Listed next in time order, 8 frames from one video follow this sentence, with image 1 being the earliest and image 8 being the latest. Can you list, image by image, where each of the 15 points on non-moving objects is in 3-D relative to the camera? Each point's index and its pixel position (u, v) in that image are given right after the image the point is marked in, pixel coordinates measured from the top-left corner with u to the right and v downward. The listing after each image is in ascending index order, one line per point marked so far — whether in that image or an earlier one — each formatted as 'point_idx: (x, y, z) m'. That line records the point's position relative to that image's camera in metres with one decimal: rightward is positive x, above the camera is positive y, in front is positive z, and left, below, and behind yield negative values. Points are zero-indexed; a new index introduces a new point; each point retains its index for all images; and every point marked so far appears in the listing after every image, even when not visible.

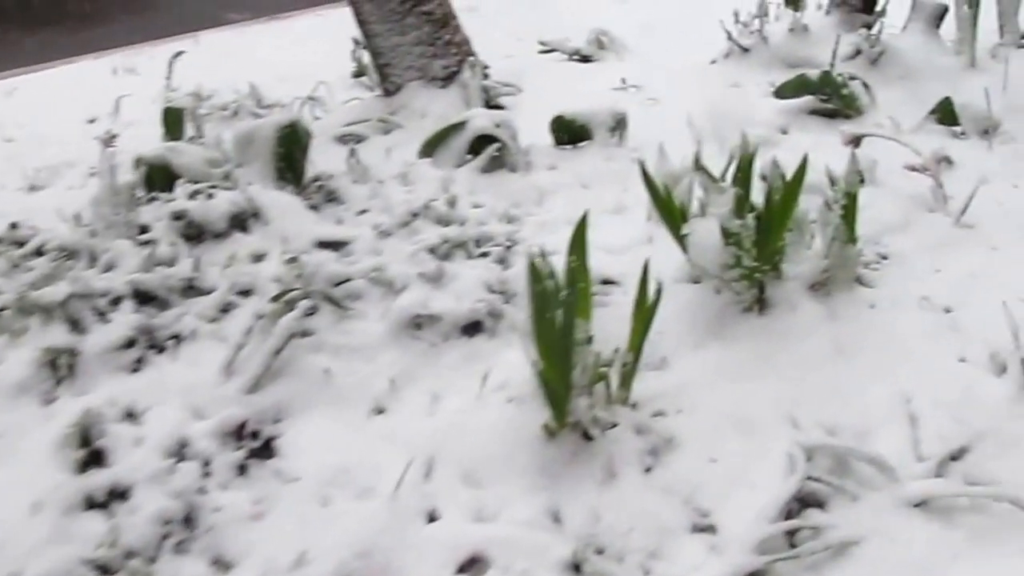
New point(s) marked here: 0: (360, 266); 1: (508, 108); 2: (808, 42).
0: (-0.2, 0.0, +1.7) m
1: (0.0, +0.3, +2.7) m
2: (+0.6, +0.5, +2.8) m
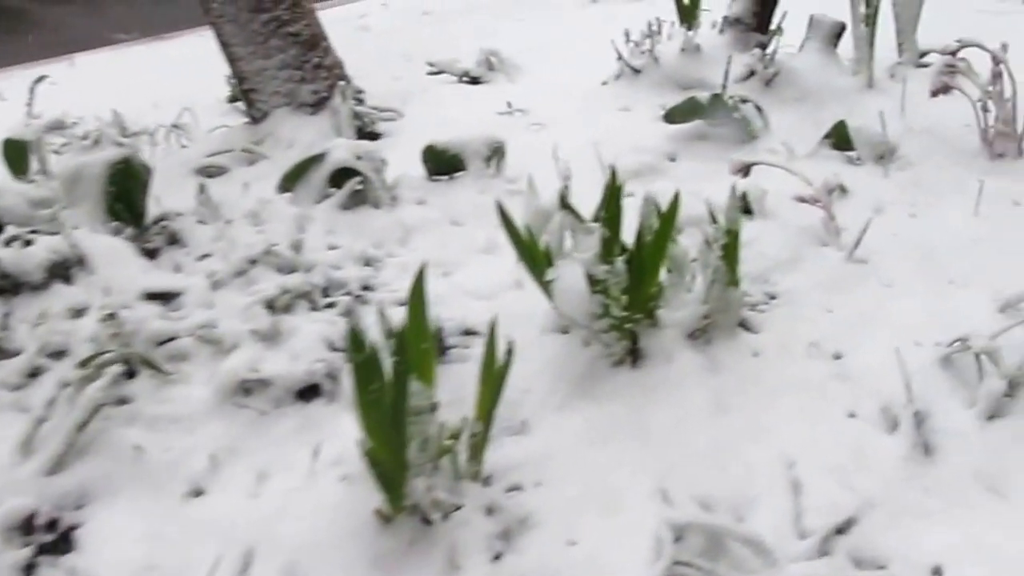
0: (-0.3, 0.0, +1.5) m
1: (-0.2, +0.3, +2.5) m
2: (+0.3, +0.4, +2.7) m
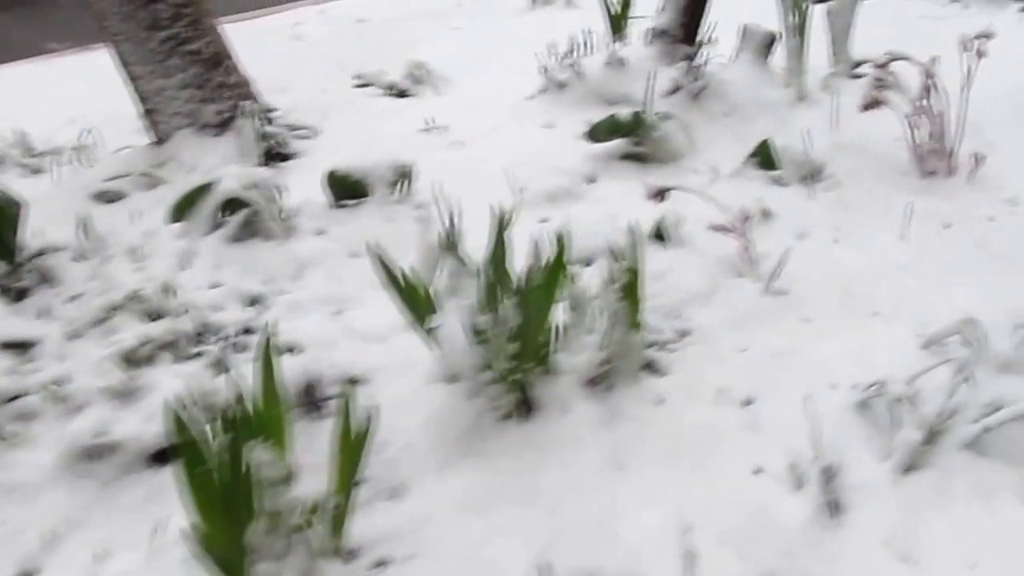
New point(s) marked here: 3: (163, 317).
0: (-0.5, -0.1, +1.4) m
1: (-0.4, +0.2, +2.4) m
2: (+0.2, +0.4, +2.6) m
3: (-0.4, 0.0, +1.6) m
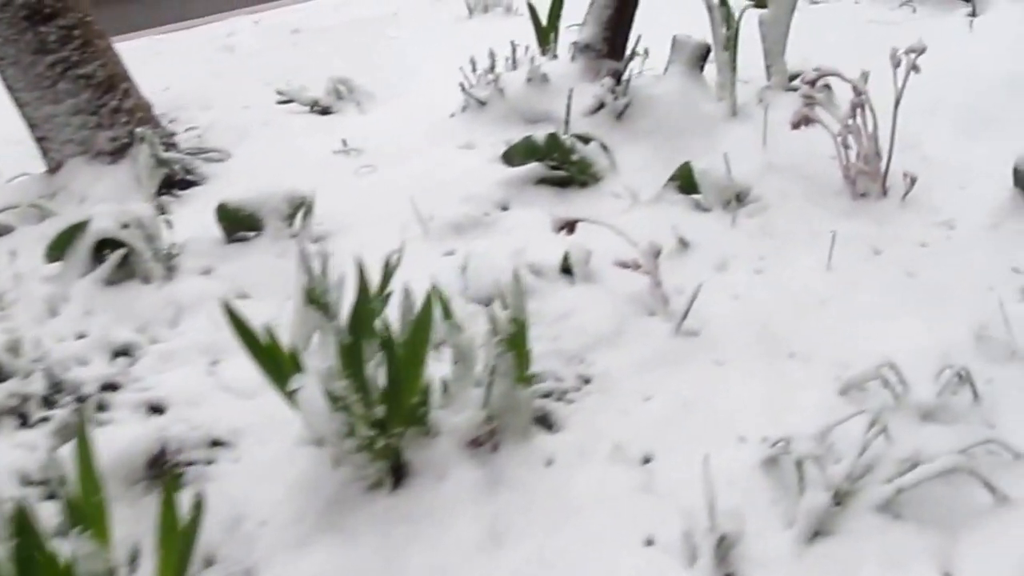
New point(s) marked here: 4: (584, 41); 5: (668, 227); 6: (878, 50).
0: (-0.6, -0.1, +1.3) m
1: (-0.5, +0.2, +2.3) m
2: (+0.1, +0.3, +2.5) m
3: (-0.5, -0.1, +1.5) m
4: (+0.1, +0.4, +2.5) m
5: (+0.2, +0.1, +2.0) m
6: (+0.9, +0.6, +3.4) m
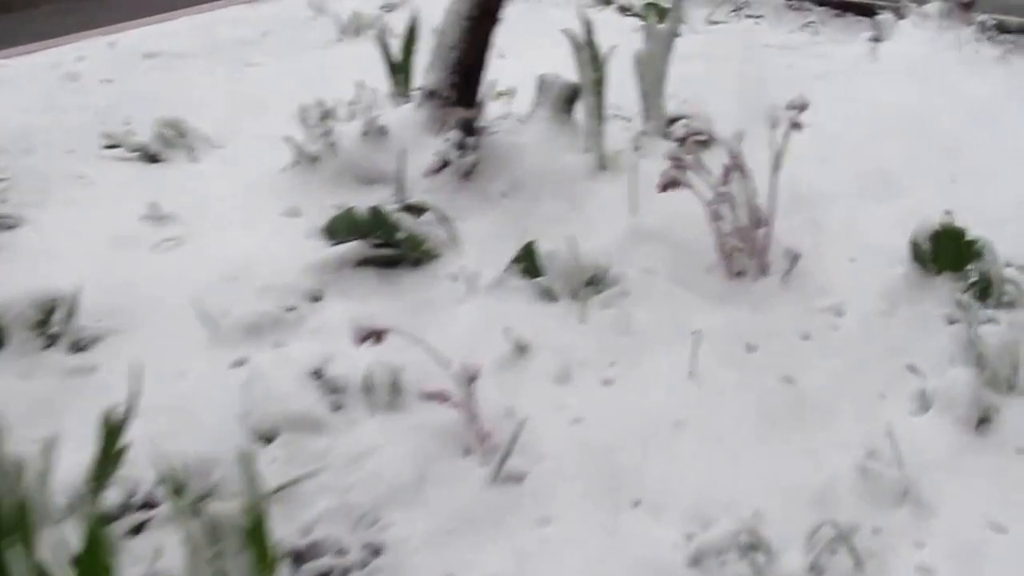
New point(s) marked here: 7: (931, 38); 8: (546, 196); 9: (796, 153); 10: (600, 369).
0: (-0.8, -0.3, +0.9) m
1: (-0.7, 0.0, +1.9) m
2: (-0.2, +0.2, +2.2) m
3: (-0.7, -0.2, +1.1) m
4: (-0.1, +0.3, +2.2) m
5: (0.0, 0.0, +1.7) m
6: (+0.6, +0.4, +3.1) m
7: (+1.0, +0.6, +3.4) m
8: (0.0, +0.1, +2.2) m
9: (+0.5, +0.2, +2.4) m
10: (+0.1, -0.1, +1.6) m
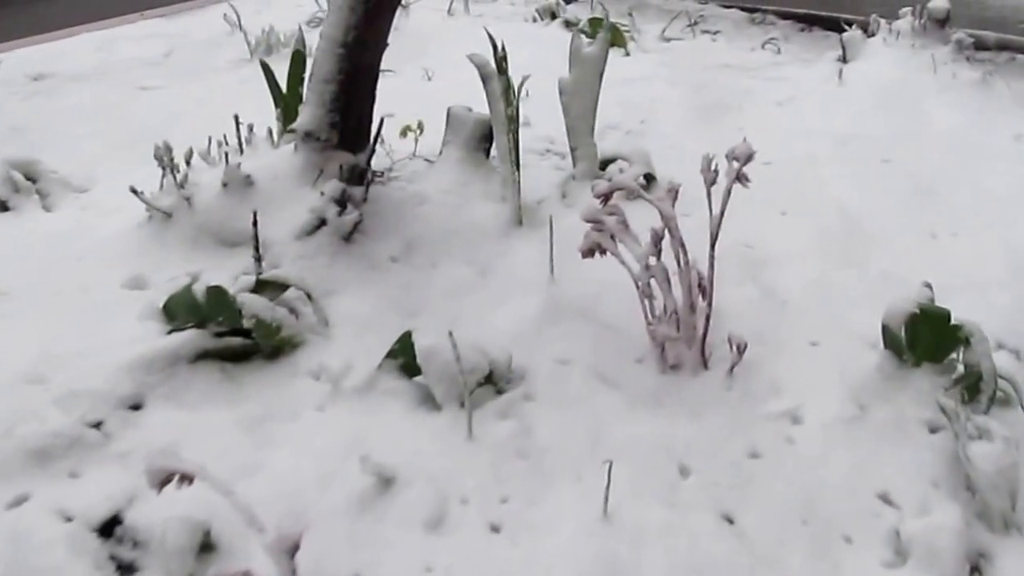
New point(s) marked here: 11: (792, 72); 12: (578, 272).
0: (-0.9, -0.4, +0.5) m
1: (-0.9, -0.1, +1.6) m
2: (-0.3, +0.1, +1.8) m
3: (-0.8, -0.3, +0.8) m
4: (-0.3, +0.2, +1.9) m
5: (-0.1, -0.1, +1.3) m
6: (+0.4, +0.3, +2.8) m
7: (+0.8, +0.5, +3.1) m
8: (-0.1, 0.0, +1.8) m
9: (+0.3, +0.1, +2.1) m
10: (0.0, -0.2, +1.2) m
11: (+0.7, +0.5, +3.4) m
12: (+0.1, 0.0, +1.8) m
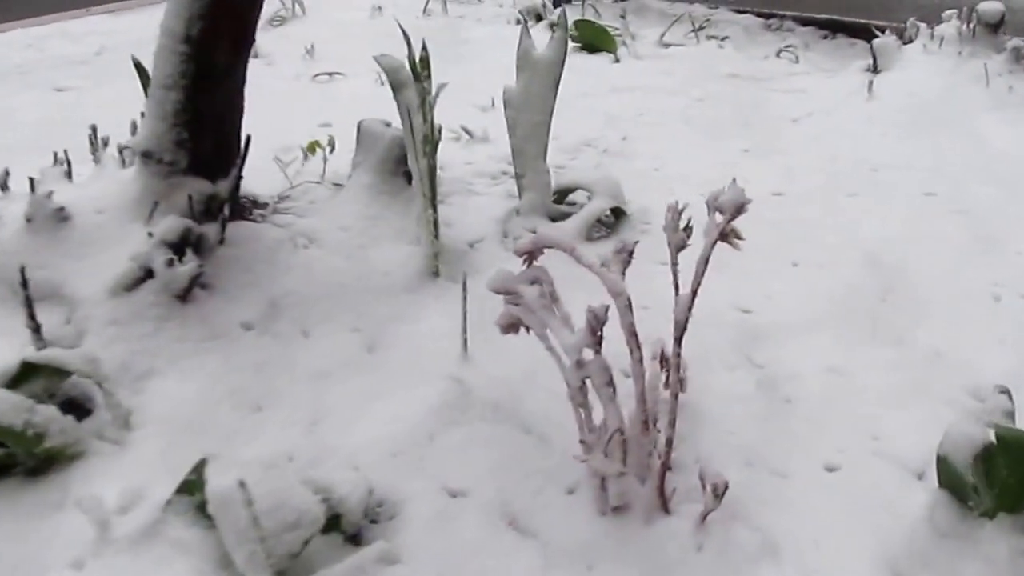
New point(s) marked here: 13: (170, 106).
0: (-1.0, -0.4, +0.1) m
1: (-1.0, -0.1, +1.1) m
2: (-0.4, 0.0, +1.3) m
3: (-0.9, -0.4, +0.3) m
4: (-0.3, +0.1, +1.4) m
5: (-0.2, -0.2, +0.8) m
6: (+0.3, +0.3, +2.3) m
7: (+0.8, +0.4, +2.5) m
8: (-0.2, 0.0, +1.3) m
9: (+0.3, +0.1, +1.6) m
10: (-0.1, -0.3, +0.7) m
11: (+0.6, +0.4, +2.9) m
12: (0.0, -0.1, +1.3) m
13: (-0.3, +0.2, +1.4) m
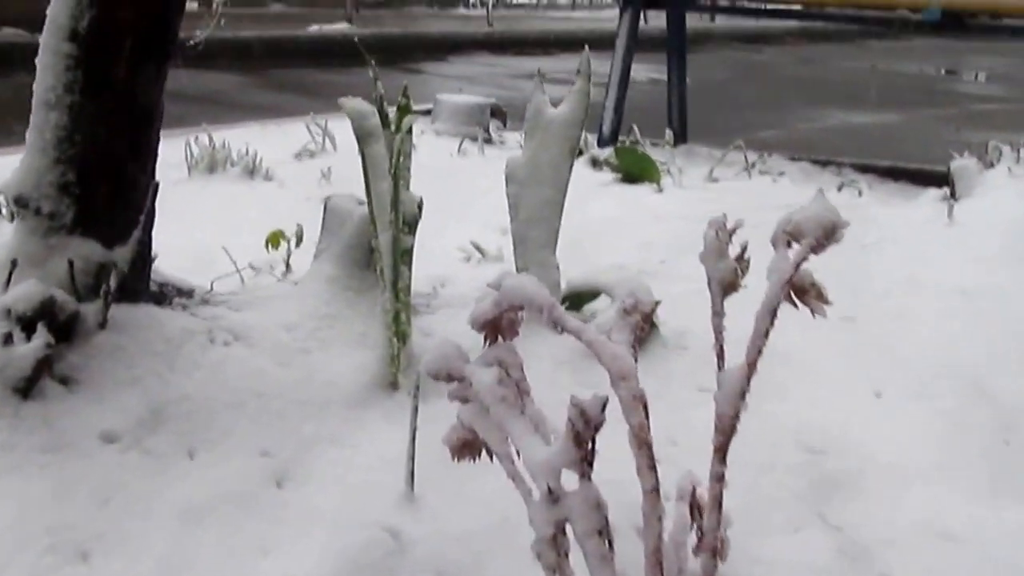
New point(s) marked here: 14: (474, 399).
0: (-1.1, -0.3, -0.3) m
1: (-1.0, -0.1, +0.7) m
2: (-0.4, 0.0, +0.9) m
3: (-1.0, -0.3, -0.1) m
4: (-0.4, +0.1, +1.0) m
5: (-0.3, -0.2, +0.4) m
6: (+0.4, +0.1, +1.9) m
7: (+0.8, +0.1, +2.2) m
8: (-0.2, -0.1, +0.9) m
9: (+0.2, -0.1, +1.2) m
10: (-0.2, -0.3, +0.3) m
11: (+0.6, +0.1, +2.5) m
12: (0.0, -0.1, +0.9) m
13: (-0.3, +0.1, +1.0) m
14: (0.0, 0.0, +0.7) m
